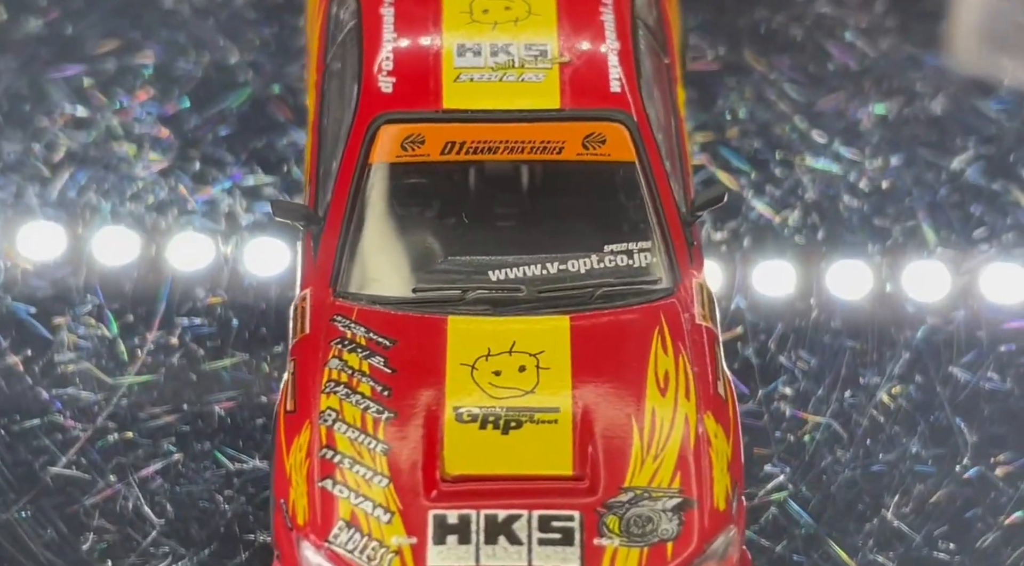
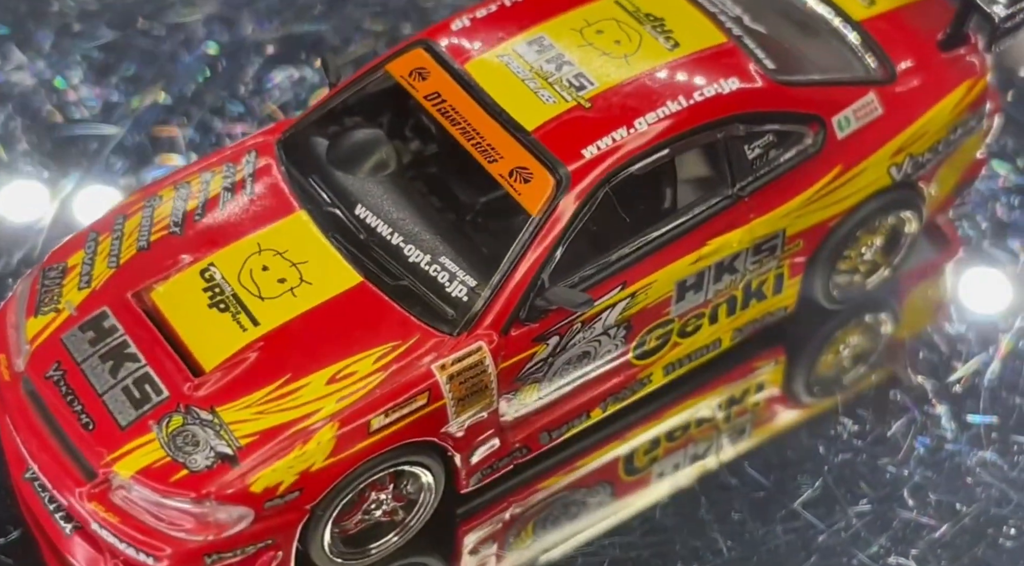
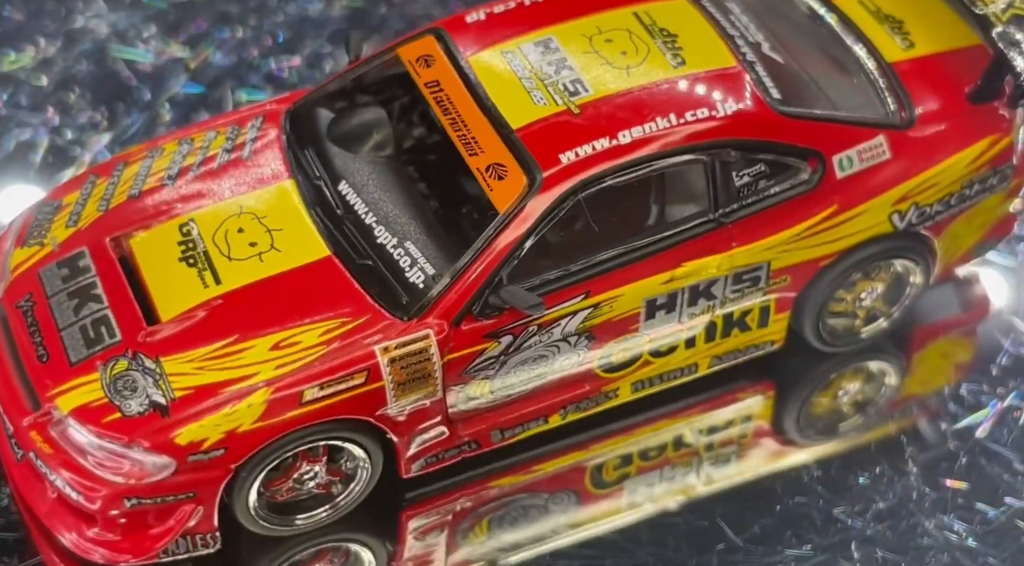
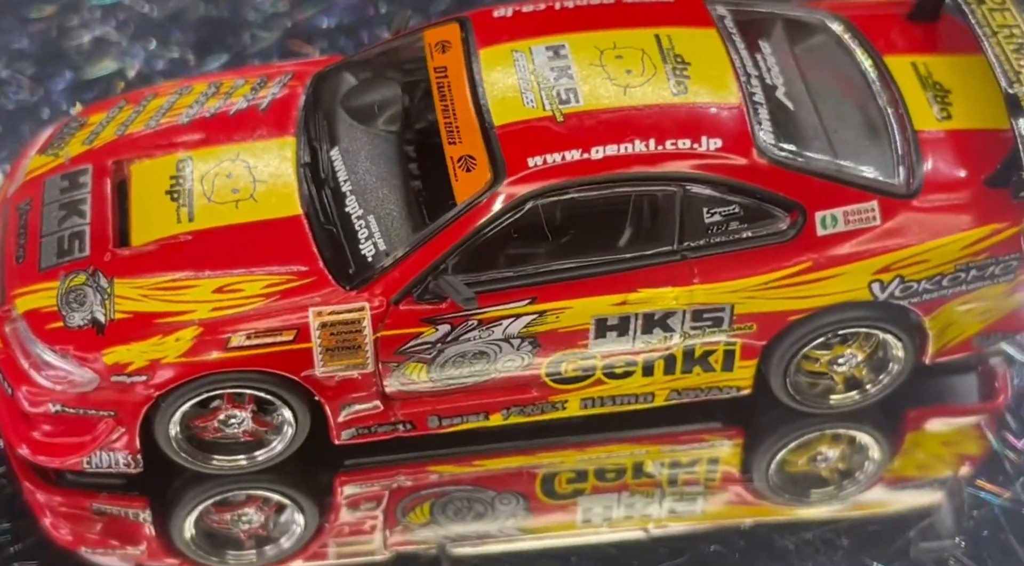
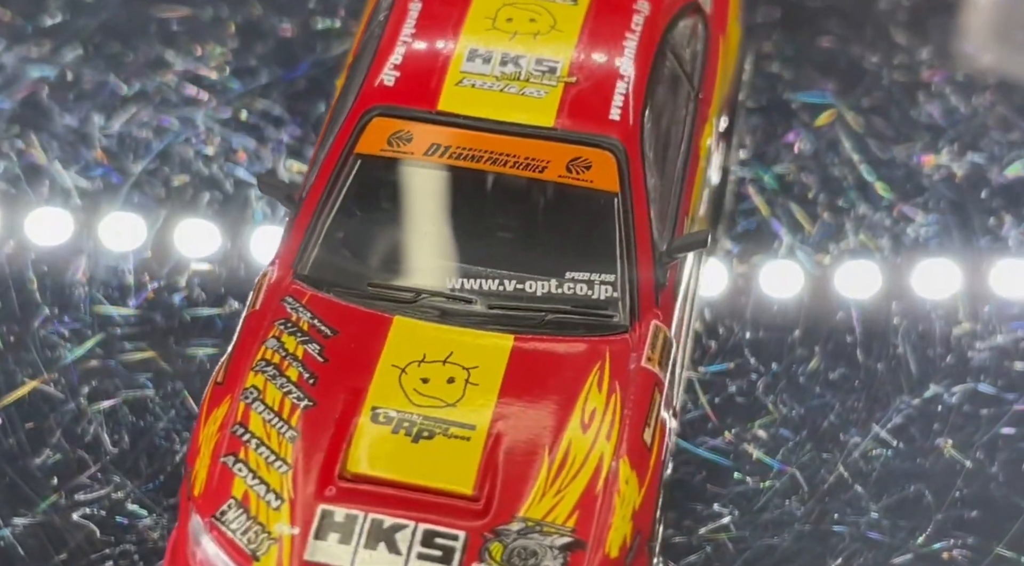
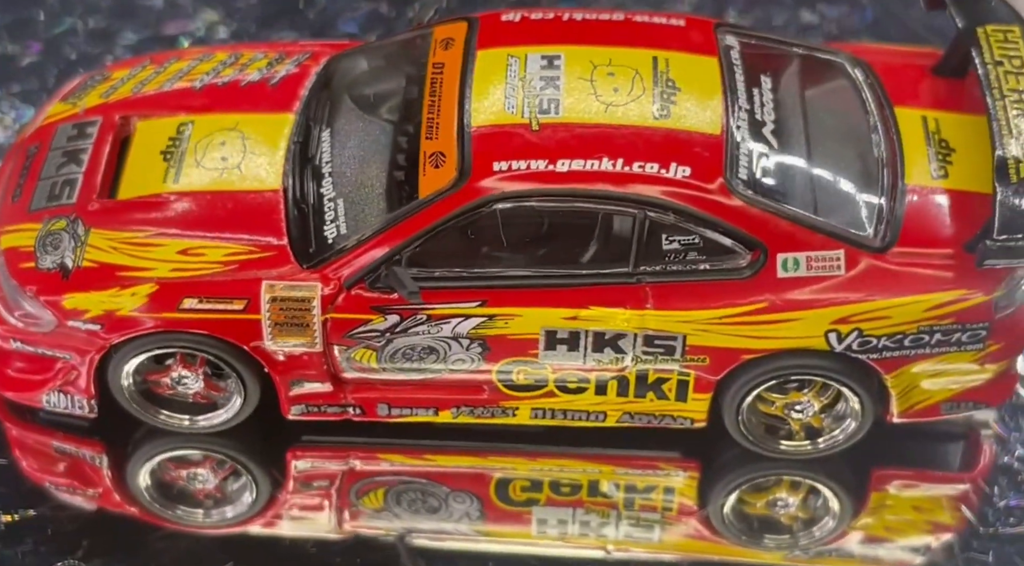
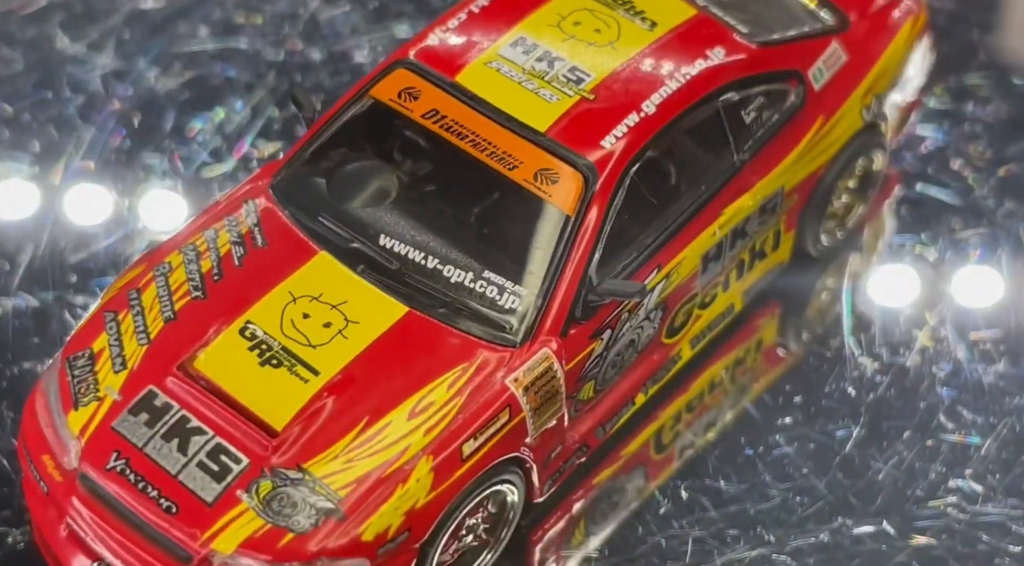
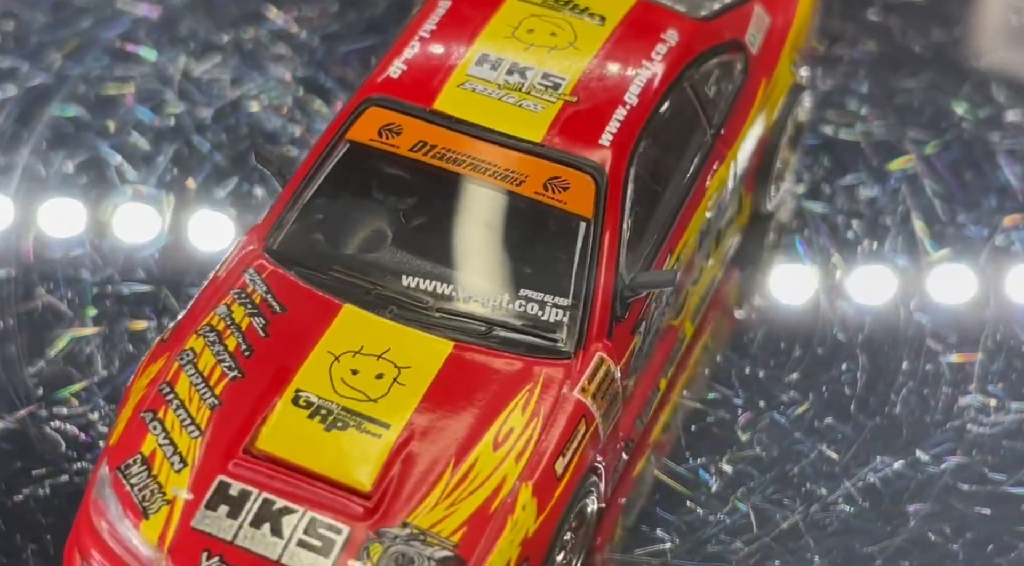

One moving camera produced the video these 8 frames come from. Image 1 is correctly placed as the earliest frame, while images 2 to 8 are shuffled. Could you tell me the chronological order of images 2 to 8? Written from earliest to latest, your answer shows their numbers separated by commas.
5, 8, 7, 2, 3, 4, 6
